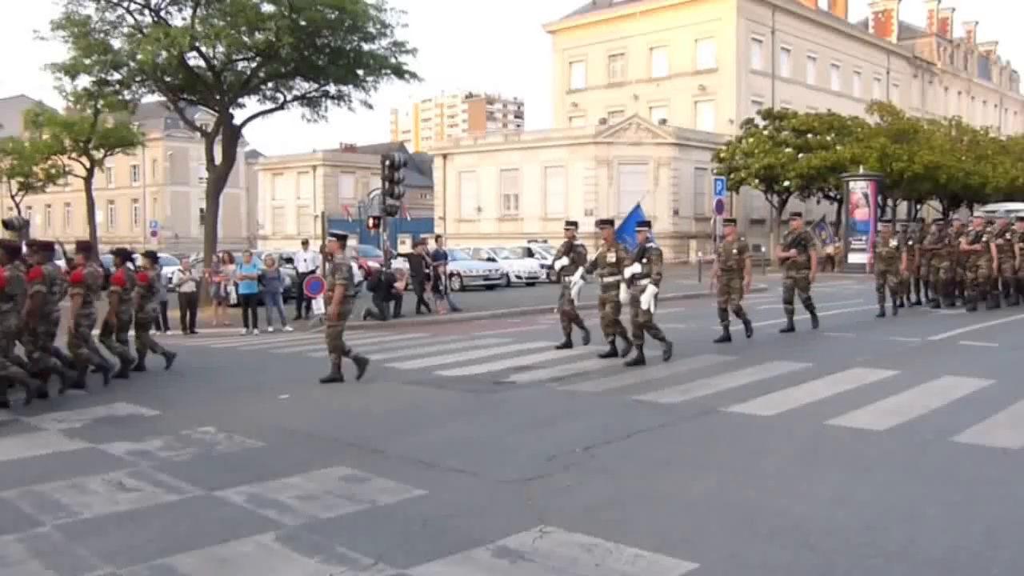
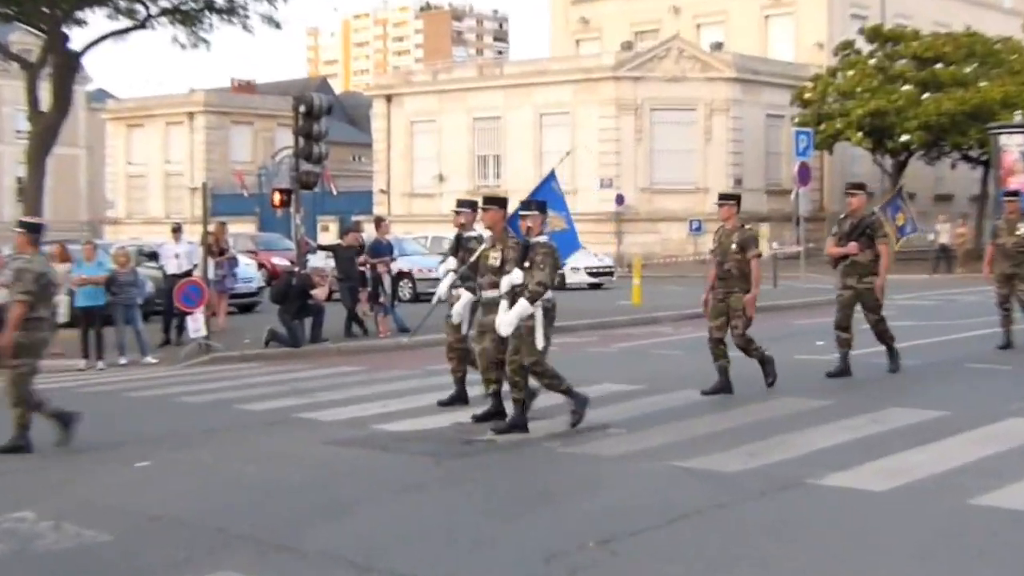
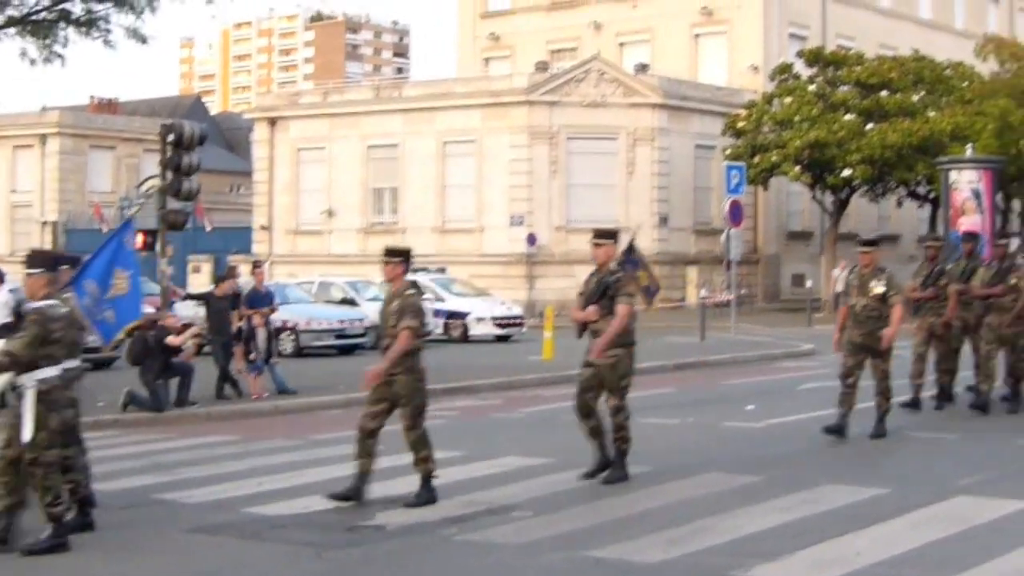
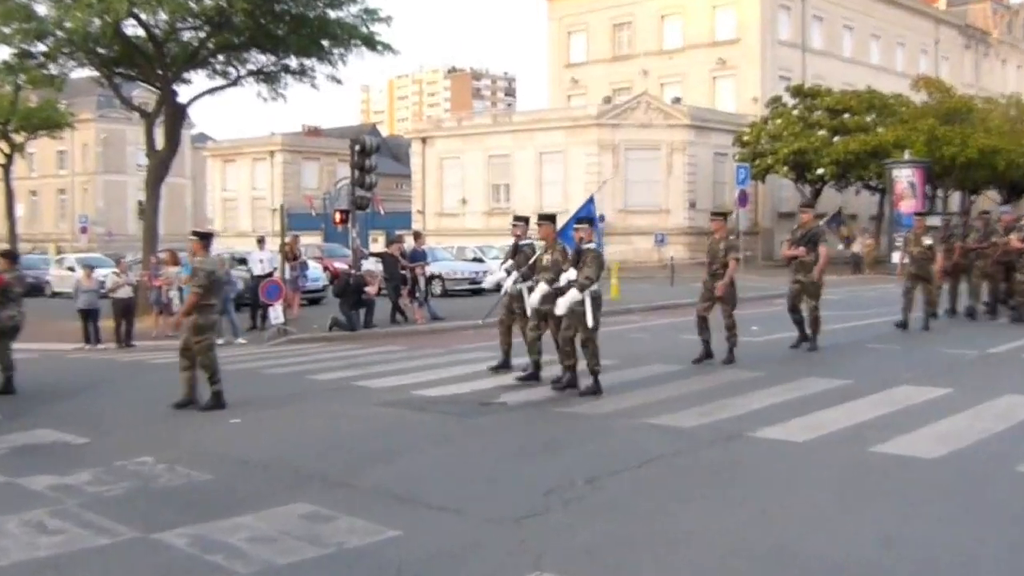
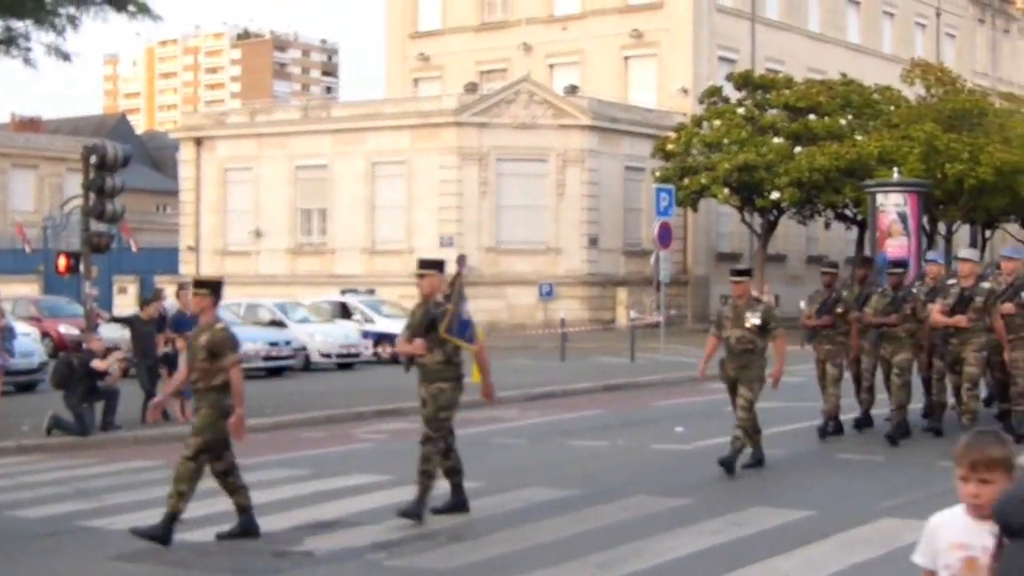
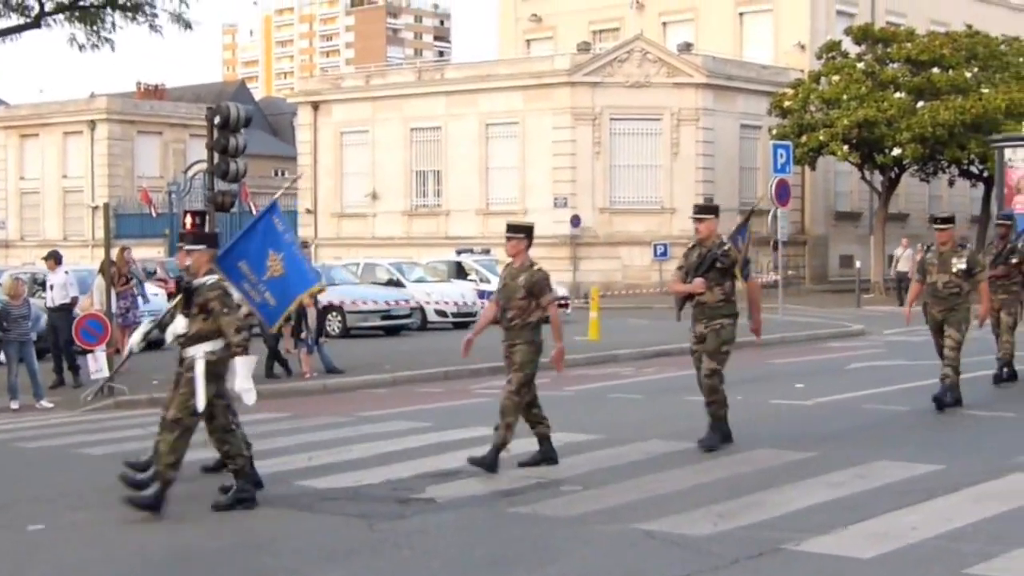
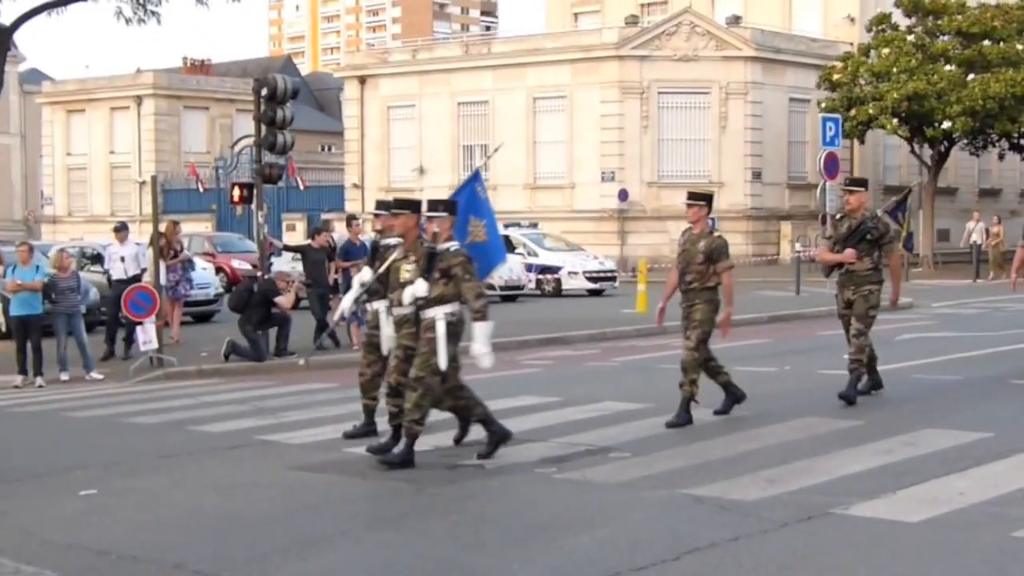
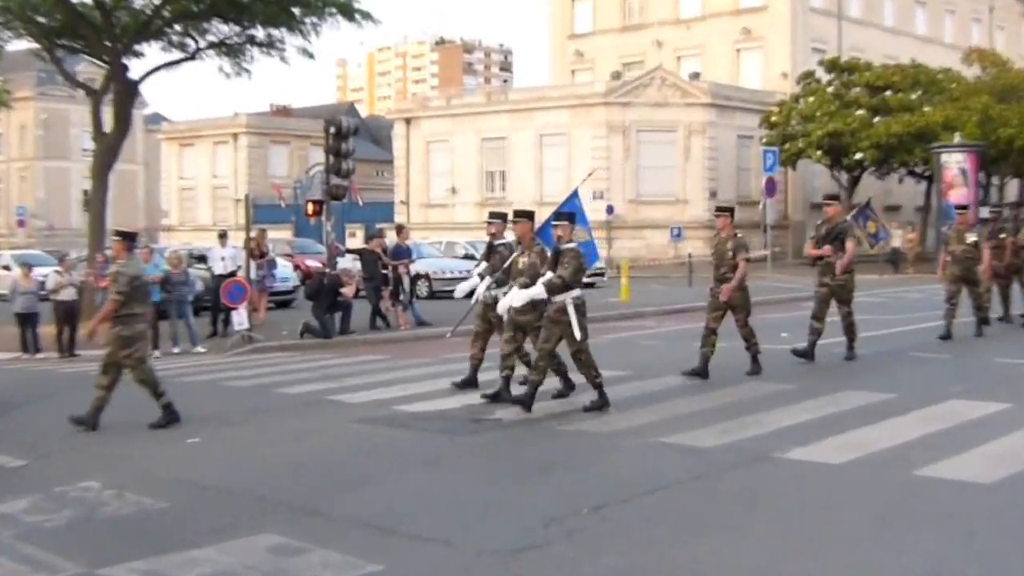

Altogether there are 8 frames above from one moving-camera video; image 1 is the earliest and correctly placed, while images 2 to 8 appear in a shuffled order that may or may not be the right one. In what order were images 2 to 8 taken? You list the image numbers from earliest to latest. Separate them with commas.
4, 8, 2, 7, 6, 3, 5
